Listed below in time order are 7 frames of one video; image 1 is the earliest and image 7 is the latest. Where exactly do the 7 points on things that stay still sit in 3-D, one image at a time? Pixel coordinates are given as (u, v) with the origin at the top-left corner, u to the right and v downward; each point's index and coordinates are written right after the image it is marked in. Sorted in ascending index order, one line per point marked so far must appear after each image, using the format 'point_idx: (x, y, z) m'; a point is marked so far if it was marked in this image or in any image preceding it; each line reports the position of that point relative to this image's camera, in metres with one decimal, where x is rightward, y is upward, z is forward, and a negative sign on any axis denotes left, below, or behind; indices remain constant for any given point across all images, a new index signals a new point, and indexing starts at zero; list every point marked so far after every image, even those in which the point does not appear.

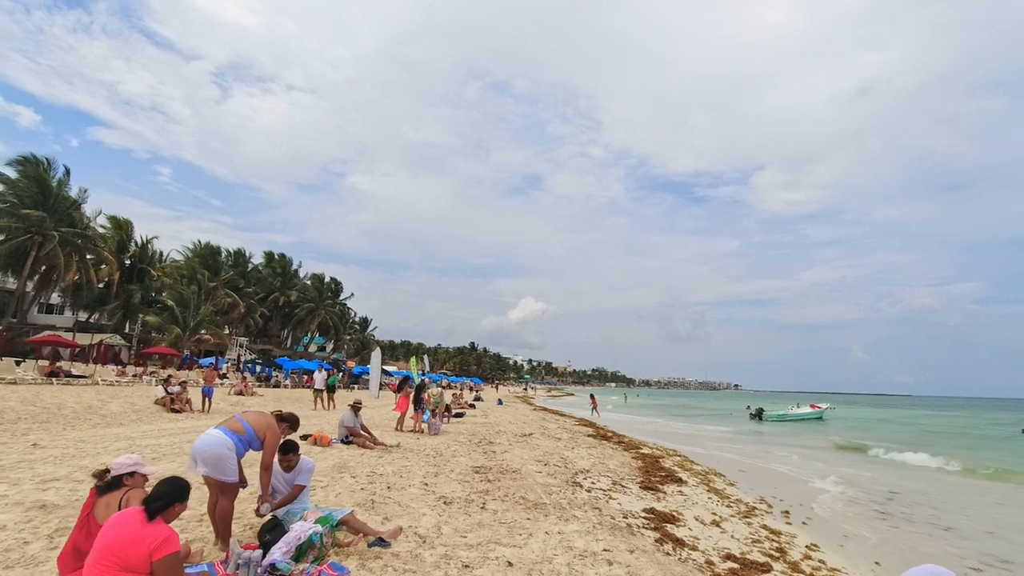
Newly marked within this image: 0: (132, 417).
0: (-7.6, -2.6, +10.9) m
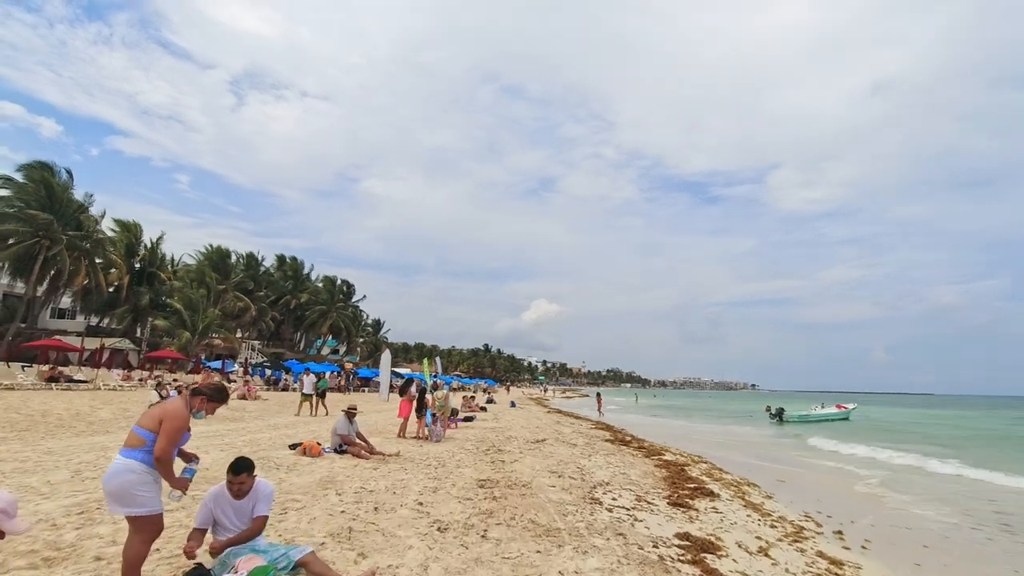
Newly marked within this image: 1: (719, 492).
0: (-7.4, -2.5, +10.3) m
1: (+2.6, -2.6, +6.9) m
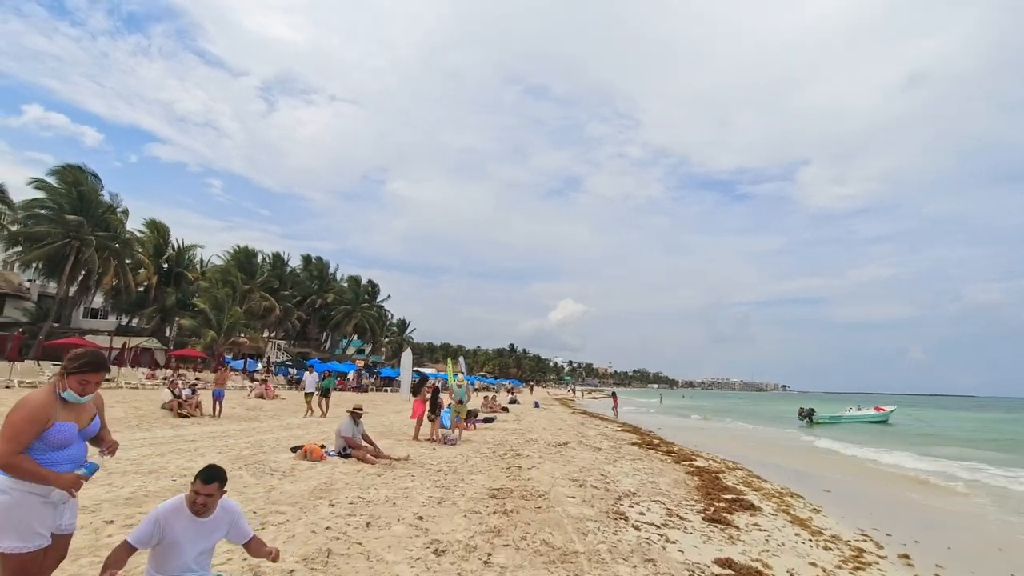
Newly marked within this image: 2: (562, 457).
0: (-7.0, -2.5, +10.1) m
1: (+2.8, -2.4, +6.2) m
2: (+0.7, -2.5, +8.0) m
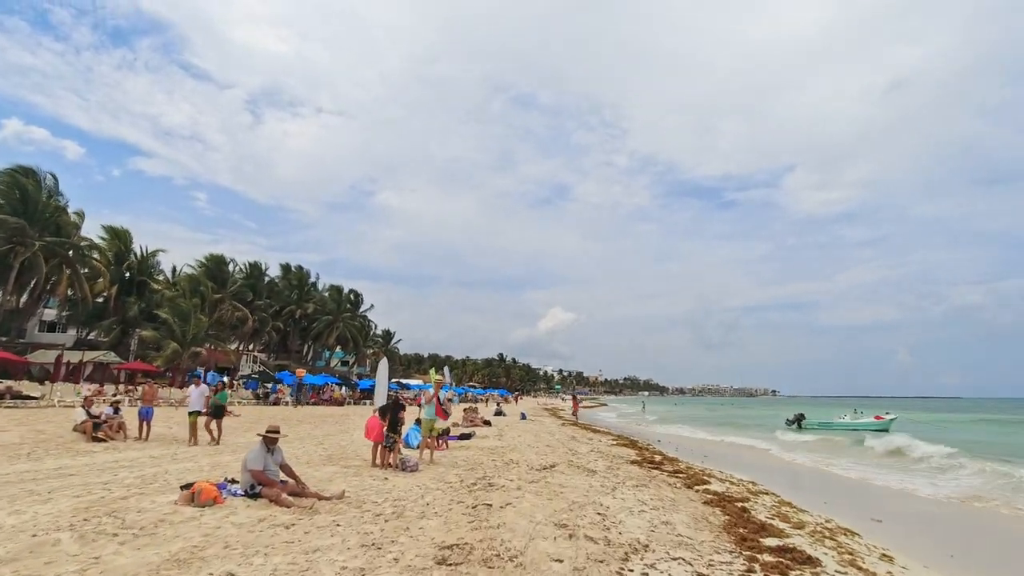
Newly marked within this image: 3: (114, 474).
0: (-7.4, -2.4, +8.2) m
1: (+2.5, -2.2, +4.5) m
2: (+0.4, -2.3, +6.3) m
3: (-4.6, -2.1, +6.3) m
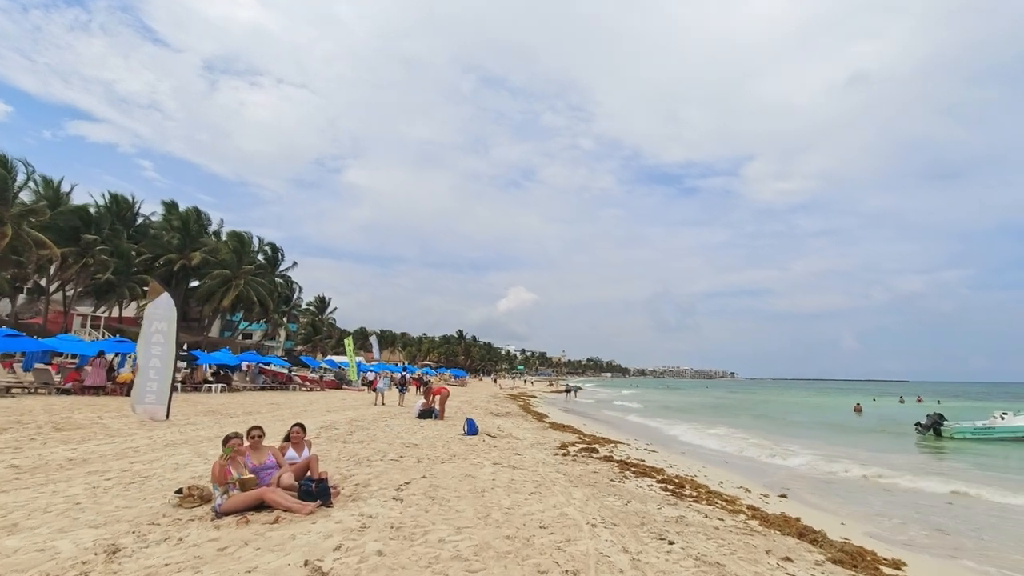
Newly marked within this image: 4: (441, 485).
0: (-7.4, -2.0, +6.5) m
1: (+2.7, -2.0, +3.4) m
2: (+0.5, -2.0, +5.1) m
3: (-4.5, -1.8, +4.8) m
4: (-1.9, -5.1, +14.2) m
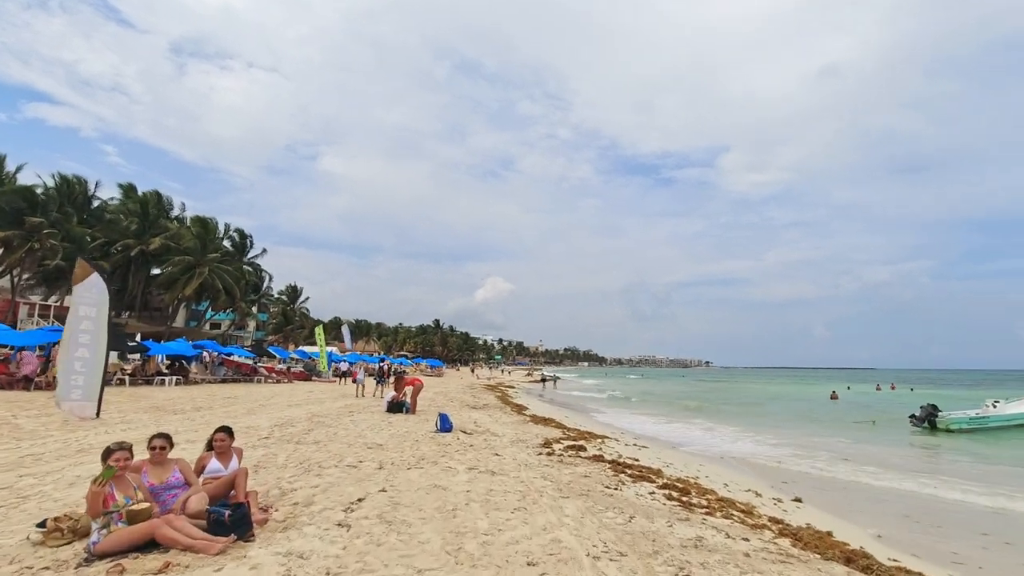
0: (-7.5, -1.5, +3.5) m
1: (+2.7, -1.6, +0.8) m
2: (+0.4, -1.6, +2.4) m
3: (-4.5, -1.3, +1.9) m
4: (-2.3, -4.5, +11.5) m
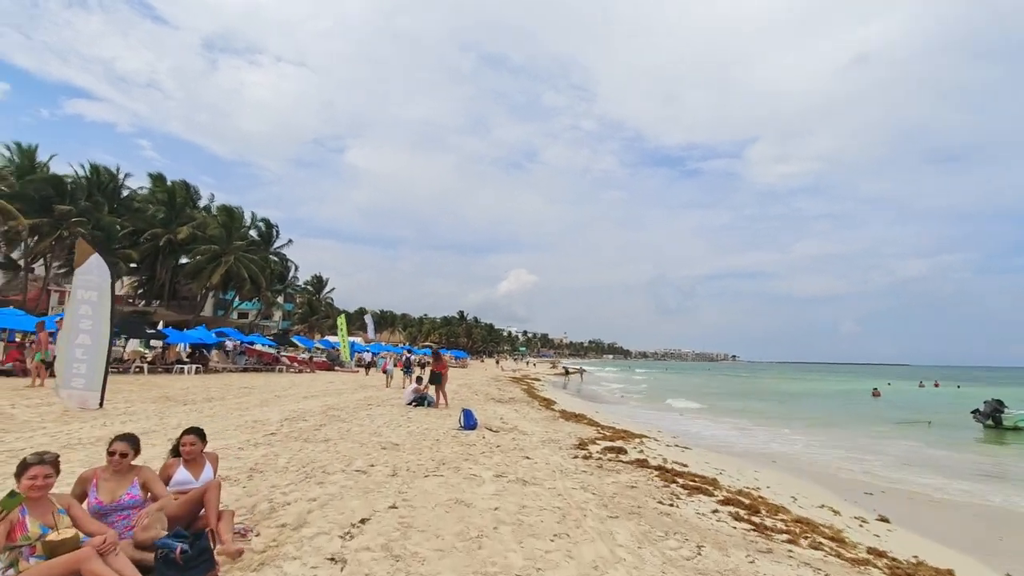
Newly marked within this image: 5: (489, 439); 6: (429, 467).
0: (-7.2, -1.1, +1.4) m
1: (+2.9, -1.3, -1.6) m
2: (+0.7, -1.2, 0.0) m
3: (-4.3, -1.0, -0.3) m
4: (-1.6, -4.0, +9.2) m
5: (-0.8, -5.2, +18.8) m
6: (-2.1, -4.6, +14.1) m
